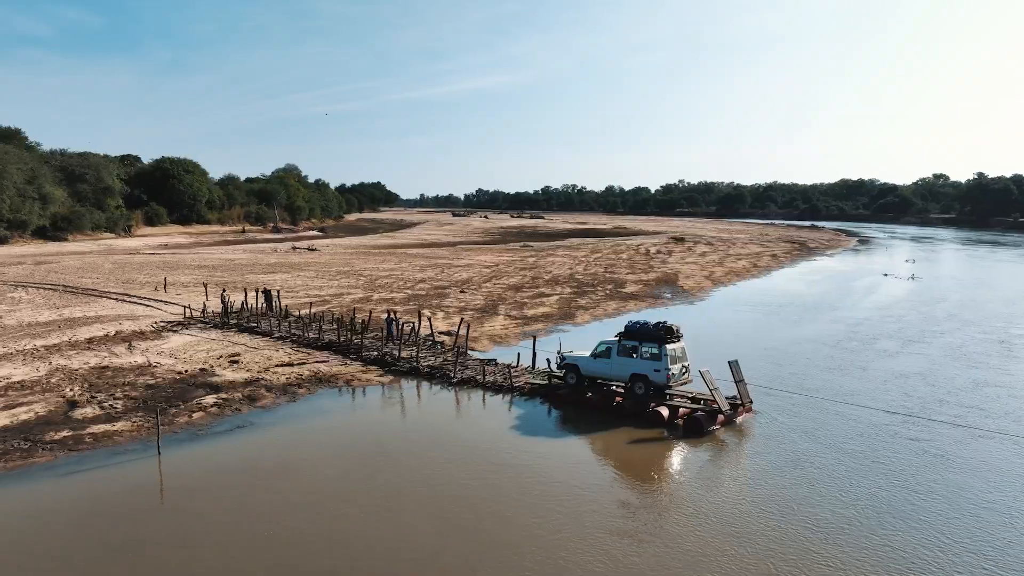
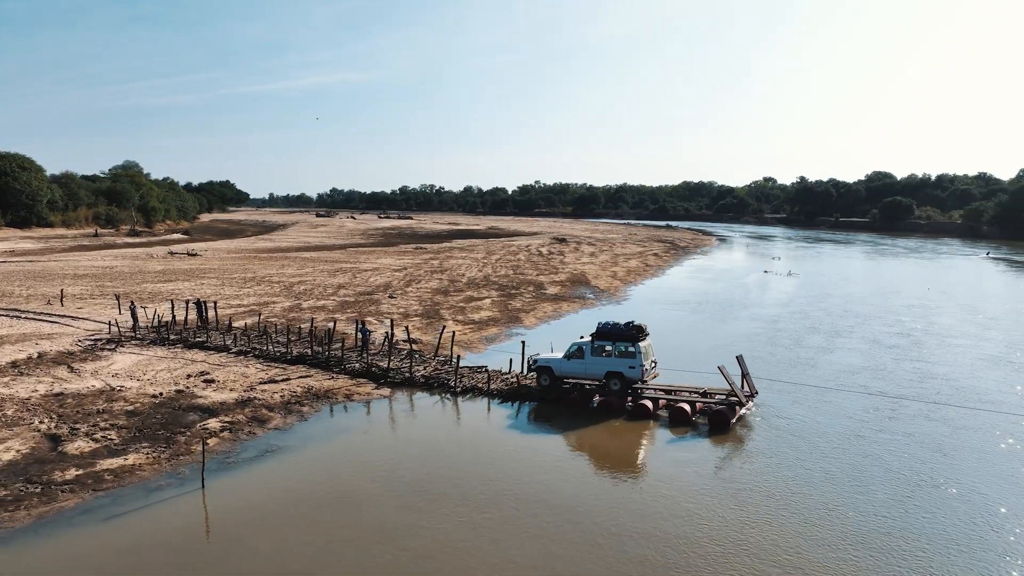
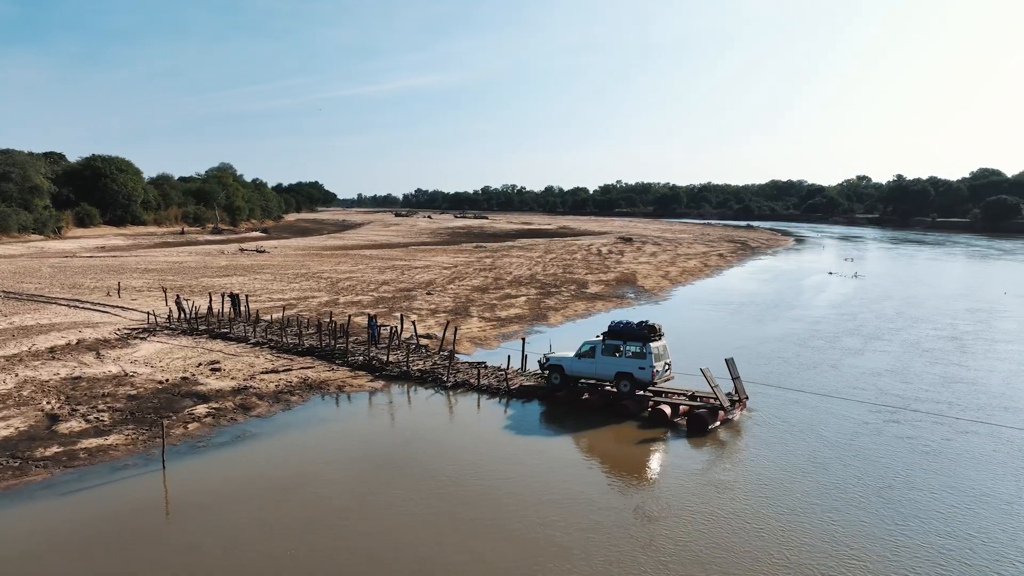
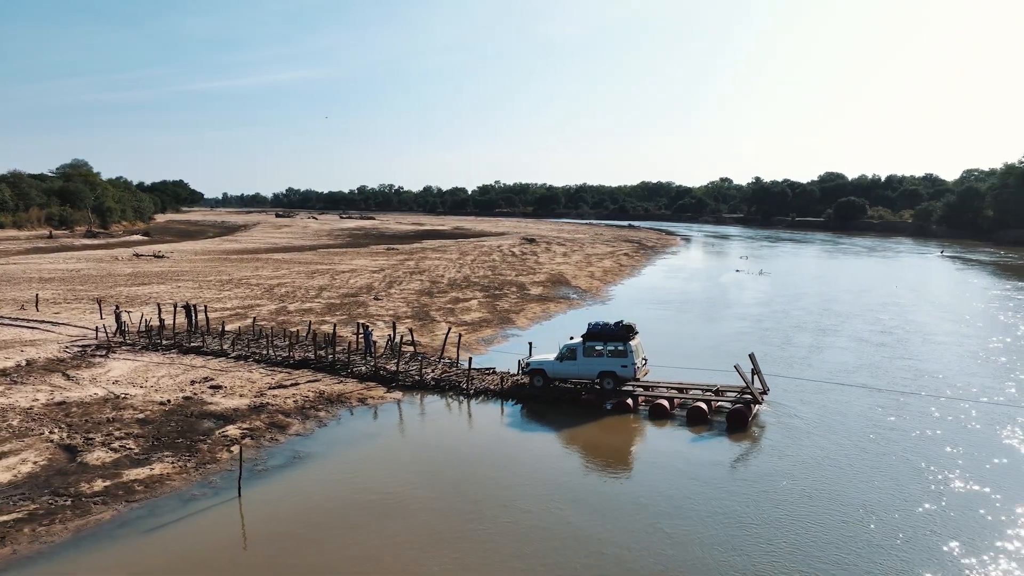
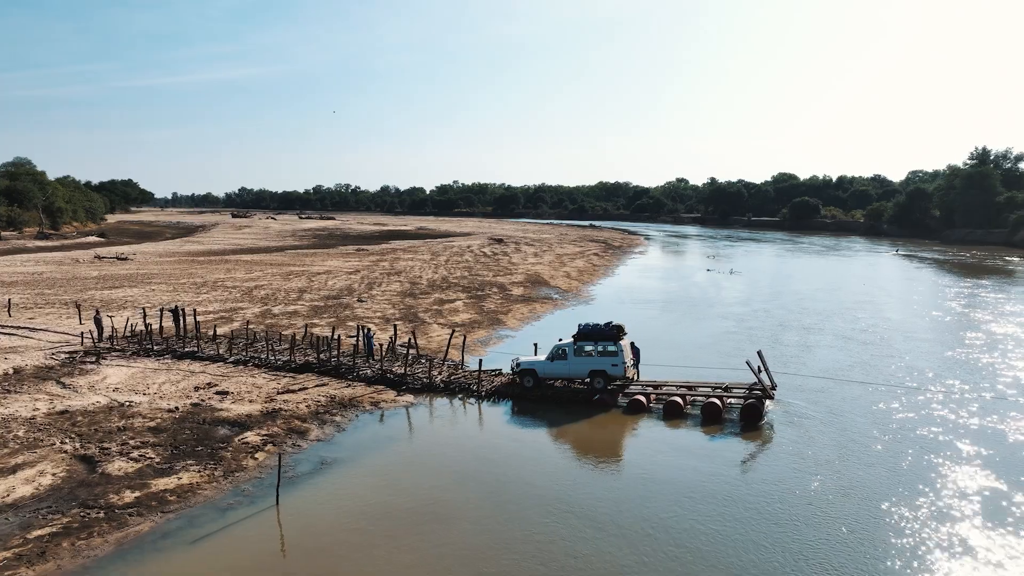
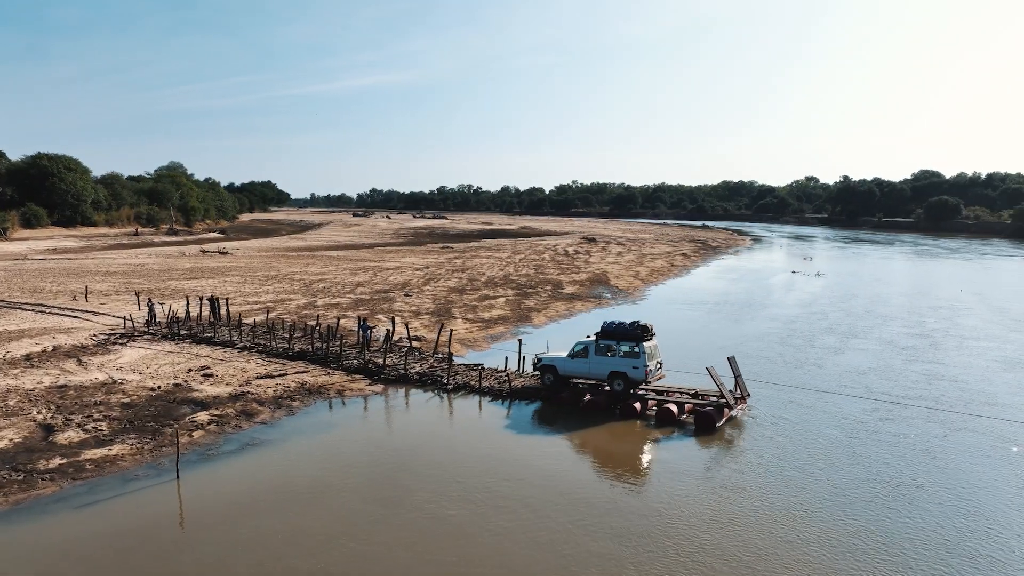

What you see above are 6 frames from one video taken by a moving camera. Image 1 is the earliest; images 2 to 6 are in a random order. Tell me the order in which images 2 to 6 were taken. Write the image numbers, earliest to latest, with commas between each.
3, 6, 2, 4, 5
